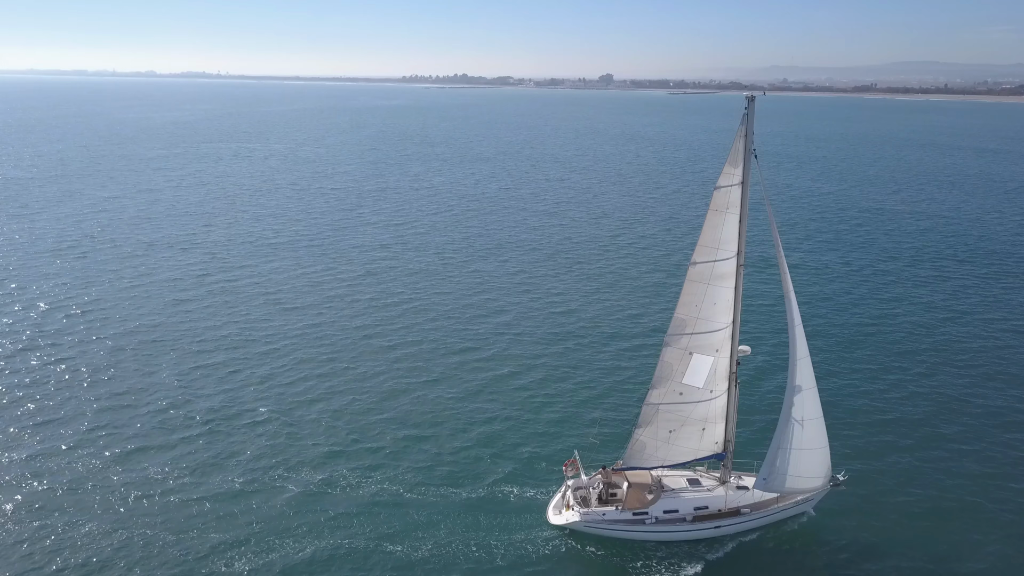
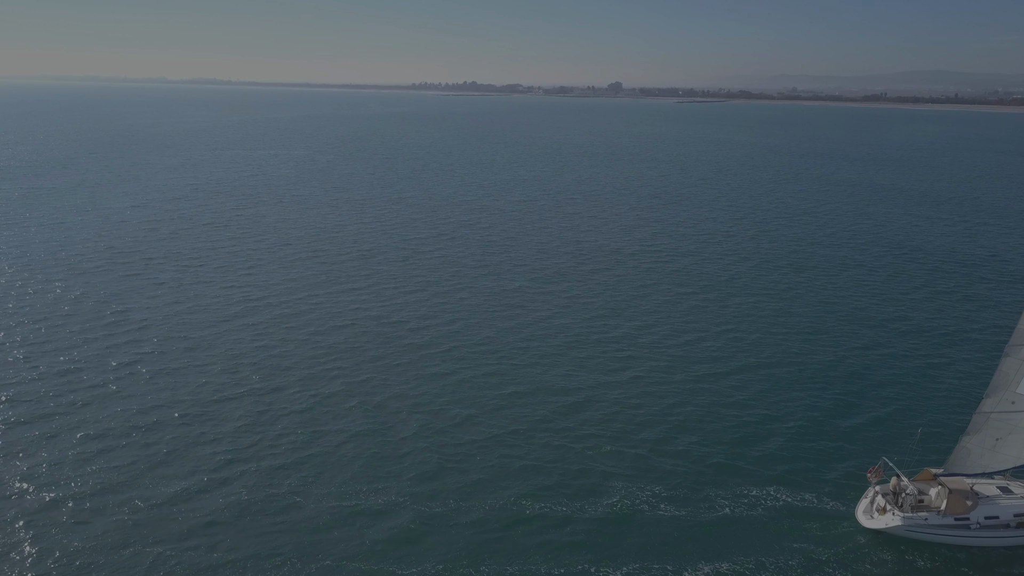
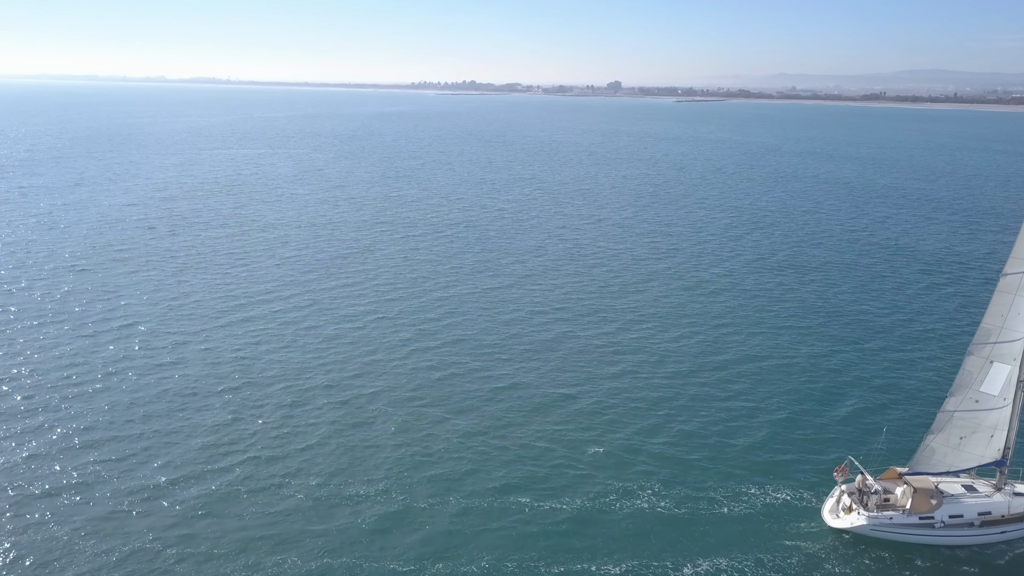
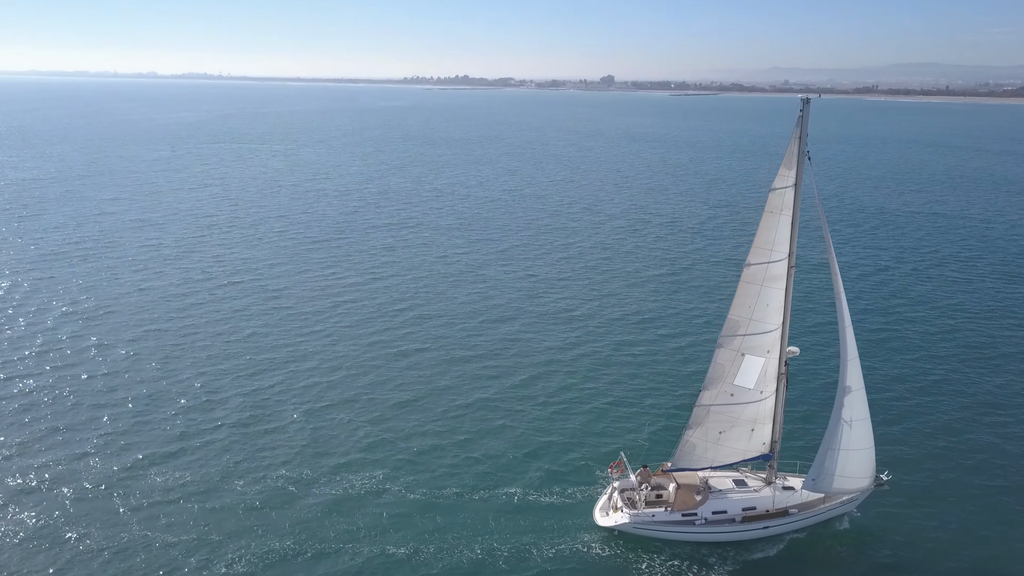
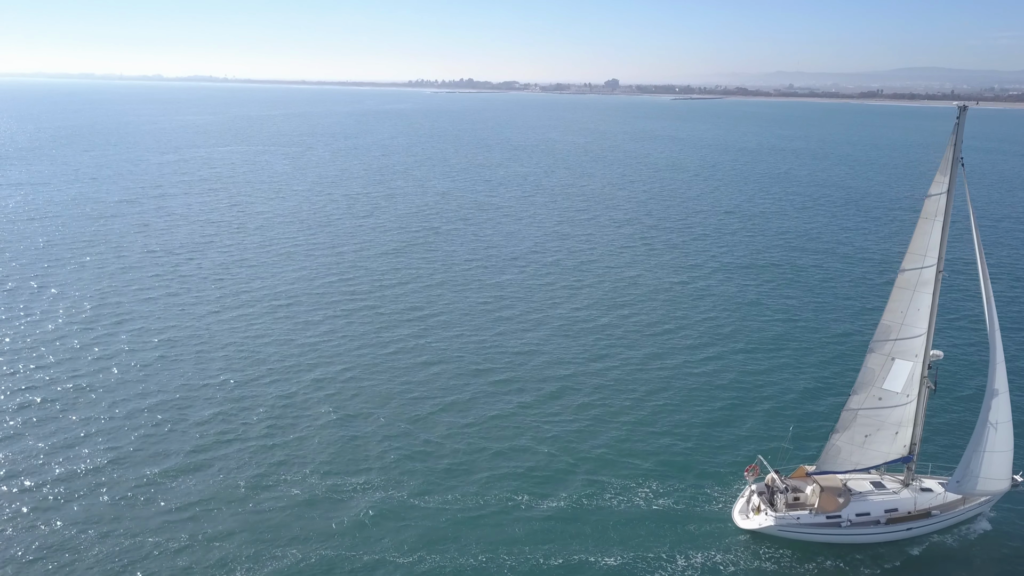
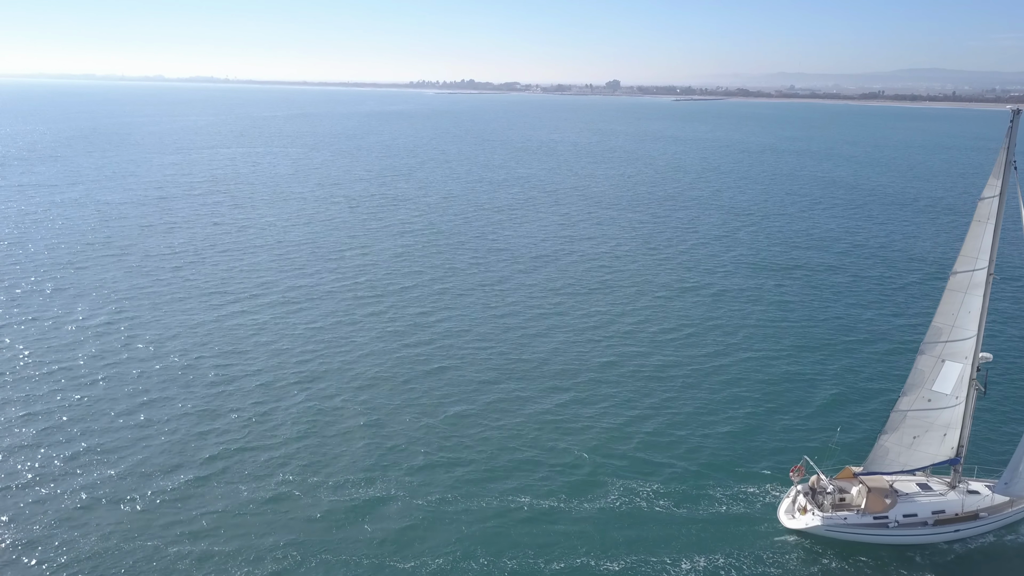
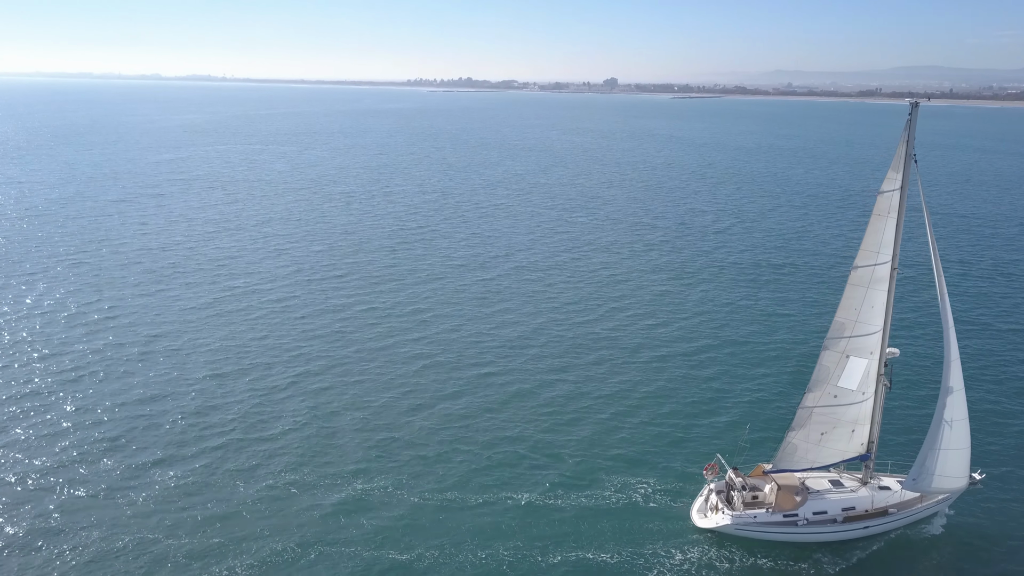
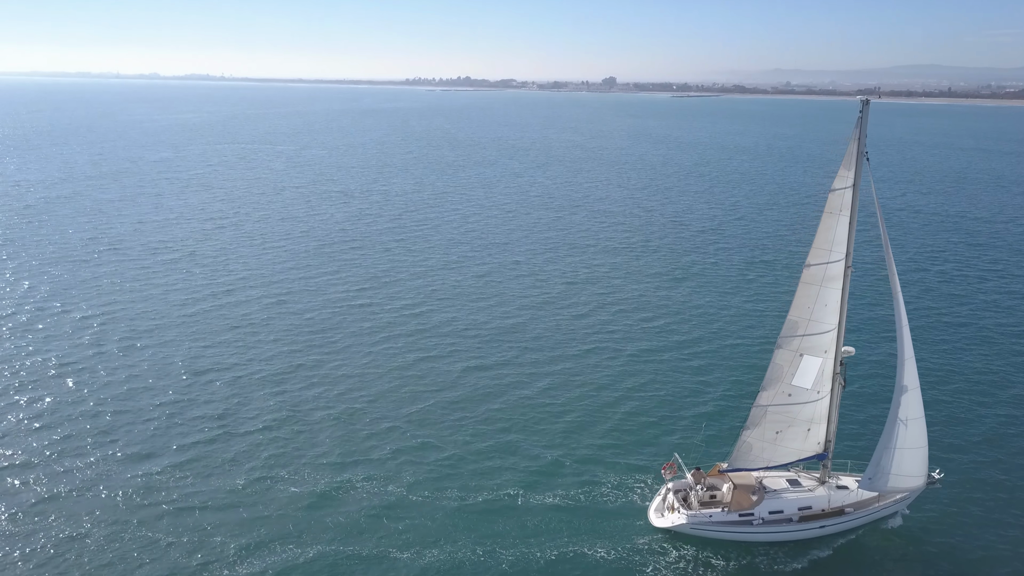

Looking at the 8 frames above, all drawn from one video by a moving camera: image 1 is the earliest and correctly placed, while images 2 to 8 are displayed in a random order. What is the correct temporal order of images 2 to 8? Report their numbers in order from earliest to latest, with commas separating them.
4, 8, 7, 5, 6, 3, 2
